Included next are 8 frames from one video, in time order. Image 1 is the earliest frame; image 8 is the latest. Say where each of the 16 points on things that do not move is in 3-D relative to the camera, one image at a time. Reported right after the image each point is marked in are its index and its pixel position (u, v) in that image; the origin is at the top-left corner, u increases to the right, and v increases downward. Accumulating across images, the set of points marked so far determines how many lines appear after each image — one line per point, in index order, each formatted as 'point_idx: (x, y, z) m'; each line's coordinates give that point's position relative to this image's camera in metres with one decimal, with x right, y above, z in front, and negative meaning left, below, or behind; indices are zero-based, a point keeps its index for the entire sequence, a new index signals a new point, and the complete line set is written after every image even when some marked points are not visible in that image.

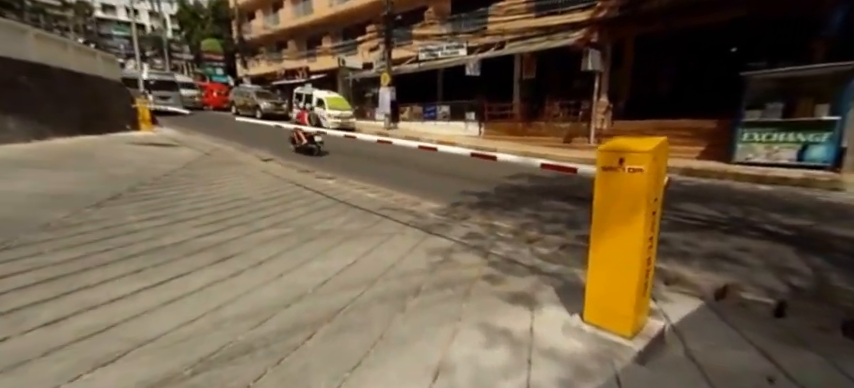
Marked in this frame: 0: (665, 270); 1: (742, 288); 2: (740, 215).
0: (+2.7, -0.8, +4.3) m
1: (+3.1, -0.9, +3.9) m
2: (+5.0, -0.3, +6.3) m
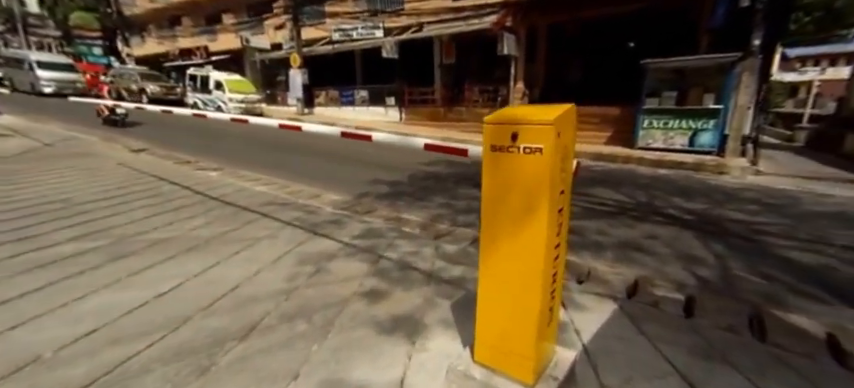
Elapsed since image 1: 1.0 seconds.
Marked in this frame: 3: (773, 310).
0: (+1.5, -0.7, +4.0) m
1: (+2.0, -0.8, +3.6) m
2: (+3.5, -0.1, +6.3) m
3: (+2.8, -0.9, +3.2) m
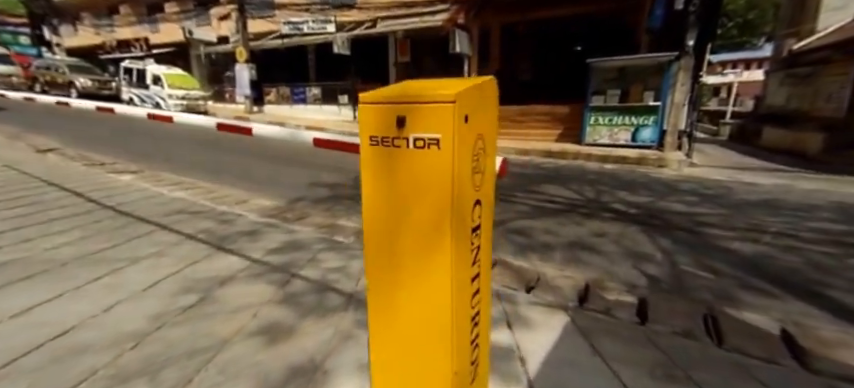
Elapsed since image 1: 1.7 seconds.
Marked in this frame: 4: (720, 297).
0: (+0.9, -0.7, +3.6) m
1: (+1.5, -0.8, +3.3) m
2: (+2.6, 0.0, +6.2) m
3: (+2.3, -0.8, +3.0) m
4: (+2.3, -0.8, +3.1) m
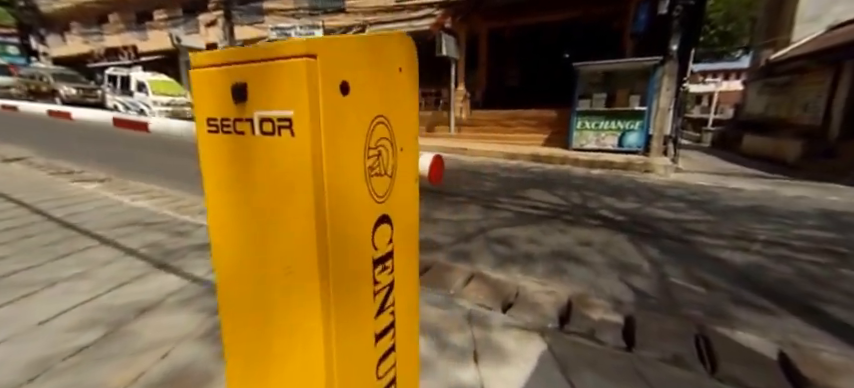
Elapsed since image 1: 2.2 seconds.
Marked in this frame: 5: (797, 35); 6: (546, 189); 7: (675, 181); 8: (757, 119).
0: (+0.7, -0.8, +3.3) m
1: (+1.2, -0.8, +3.0) m
2: (+2.3, -0.1, +5.9) m
3: (+2.0, -0.9, +2.7) m
4: (+2.1, -0.9, +2.8) m
5: (+12.4, +5.3, +13.3) m
6: (+2.0, +0.1, +6.6) m
7: (+4.9, +0.3, +7.8) m
8: (+11.9, +2.7, +14.3) m
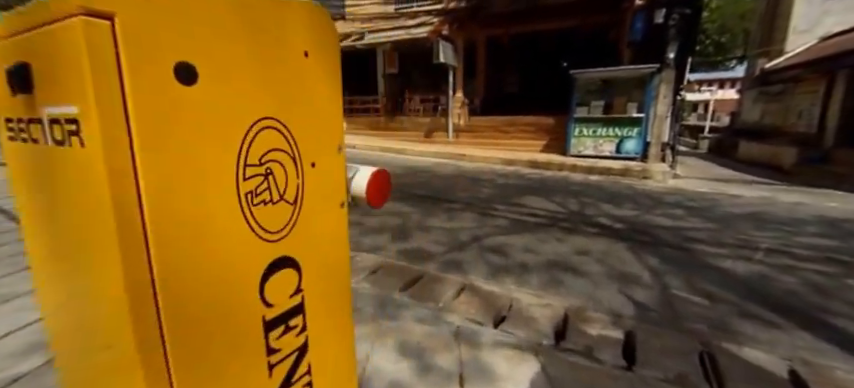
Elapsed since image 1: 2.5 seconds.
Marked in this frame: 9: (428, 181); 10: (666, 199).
0: (+0.6, -0.8, +3.1) m
1: (+1.1, -0.9, +2.8) m
2: (+2.2, -0.2, +5.8) m
3: (+1.9, -0.9, +2.5) m
4: (+2.0, -0.9, +2.7) m
5: (+12.3, +5.1, +13.3) m
6: (+1.9, 0.0, +6.5) m
7: (+4.8, +0.1, +7.7) m
8: (+11.8, +2.5, +14.2) m
9: (0.0, +0.2, +7.2) m
10: (+4.0, -0.1, +6.6) m
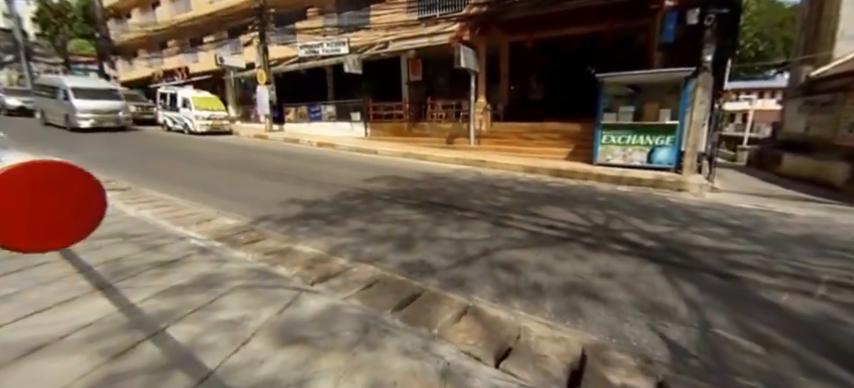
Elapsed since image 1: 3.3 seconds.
0: (+0.5, -0.9, +2.7) m
1: (+1.0, -1.0, +2.3) m
2: (+2.3, -0.4, +5.2) m
3: (+1.8, -1.1, +2.0) m
4: (+1.9, -1.0, +2.1) m
5: (+13.1, +4.4, +12.2) m
6: (+2.0, -0.2, +5.9) m
7: (+5.0, -0.2, +6.9) m
8: (+12.5, +1.9, +13.1) m
9: (+0.2, +0.1, +6.8) m
10: (+4.1, -0.3, +5.9) m
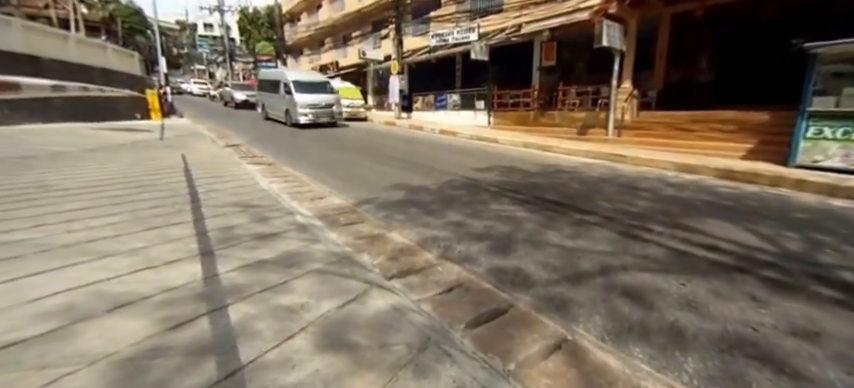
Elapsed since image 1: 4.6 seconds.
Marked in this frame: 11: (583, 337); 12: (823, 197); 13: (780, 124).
0: (+0.9, -0.9, +1.9) m
1: (+1.3, -1.0, +1.4) m
2: (+3.4, -0.5, +3.7) m
3: (+1.9, -1.1, +0.8) m
4: (+2.0, -1.1, +0.9) m
5: (+16.1, +3.6, +6.7) m
6: (+3.4, -0.3, +4.5) m
7: (+6.6, -0.5, +4.5) m
8: (+15.8, +1.0, +7.9) m
9: (+2.0, +0.2, +5.9) m
10: (+5.4, -0.6, +3.8) m
11: (+0.9, -0.8, +2.2) m
12: (+6.0, 0.0, +6.0) m
13: (+7.4, +1.5, +8.4) m
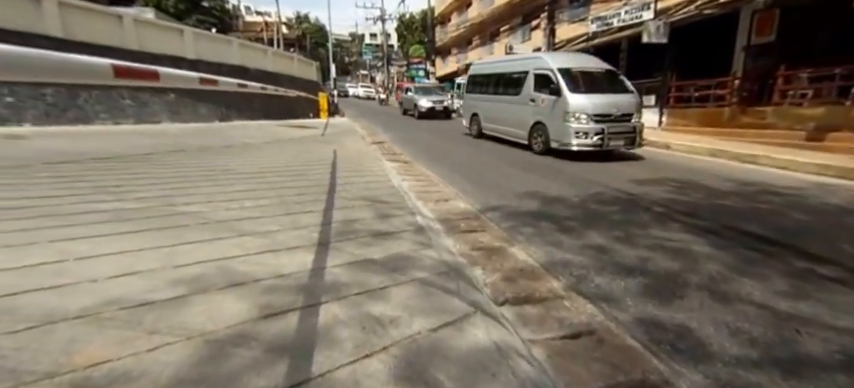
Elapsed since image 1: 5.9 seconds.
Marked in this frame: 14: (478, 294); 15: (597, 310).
0: (+1.1, -1.0, +1.0) m
1: (+1.3, -1.1, +0.4) m
2: (+4.2, -0.9, +1.8) m
3: (+1.7, -1.3, -0.4) m
4: (+1.8, -1.3, -0.3) m
5: (+17.4, +2.0, 0.0) m
6: (+4.5, -0.7, +2.5) m
7: (+7.4, -1.1, +1.3) m
8: (+17.3, -0.5, +1.2) m
9: (+3.7, -0.2, +4.3) m
10: (+6.0, -1.1, +1.1) m
11: (+1.2, -0.9, +1.3) m
12: (+7.4, -0.7, +3.0) m
13: (+9.8, +0.6, +4.7) m
14: (+0.3, -0.6, +2.5) m
15: (+1.0, -0.7, +2.4) m
